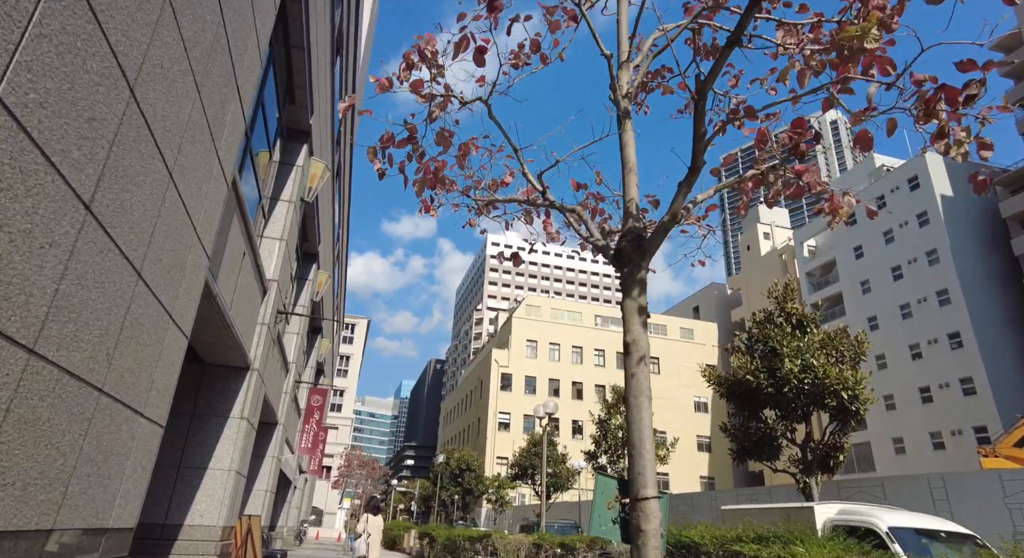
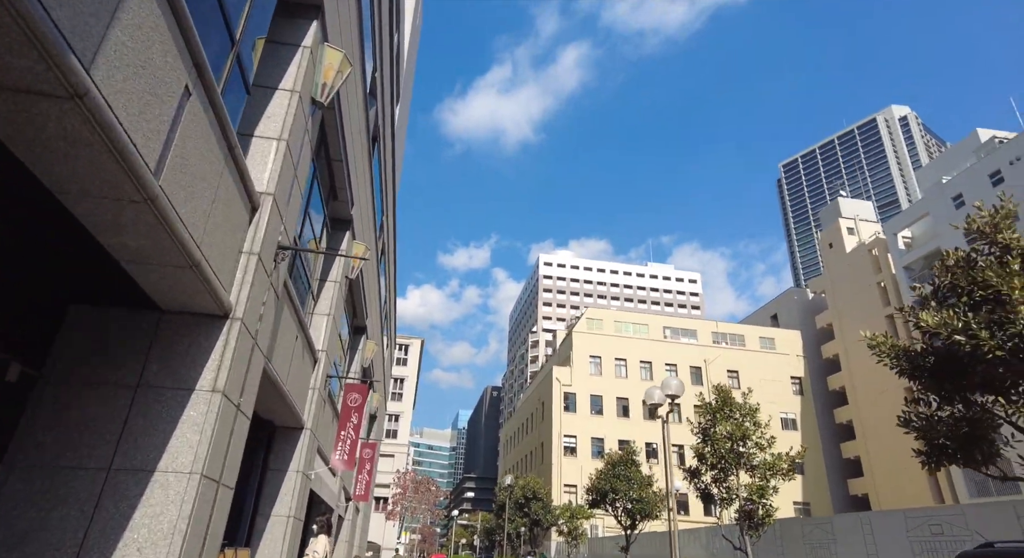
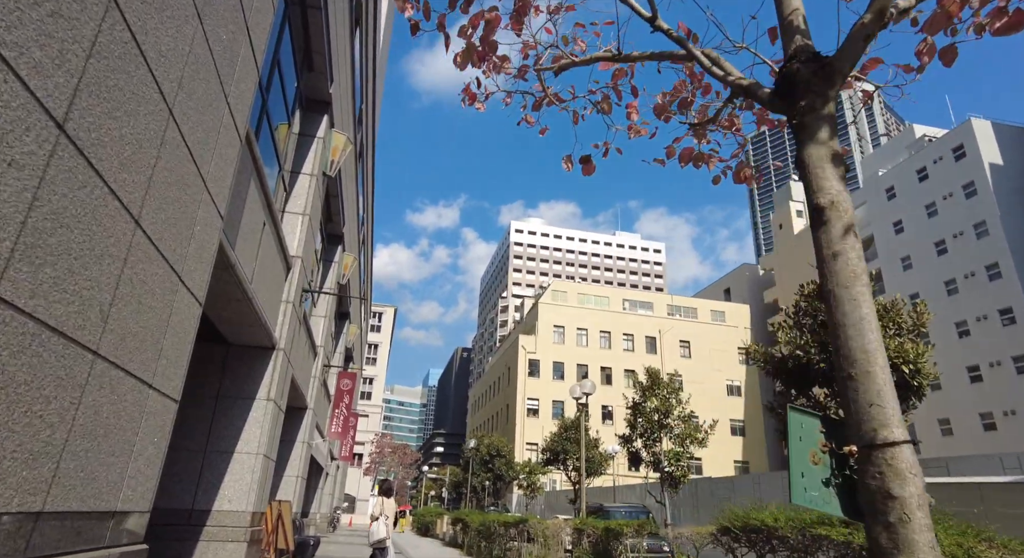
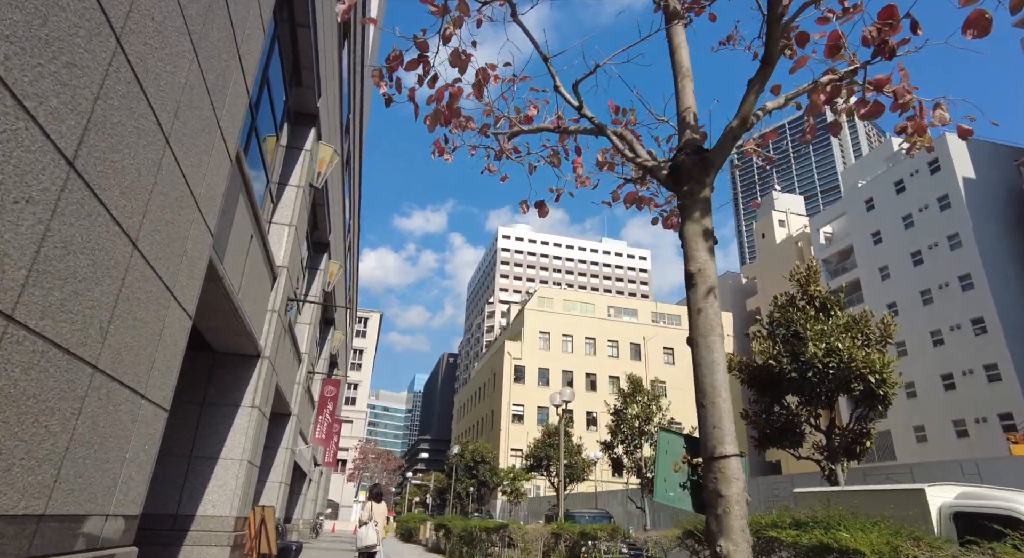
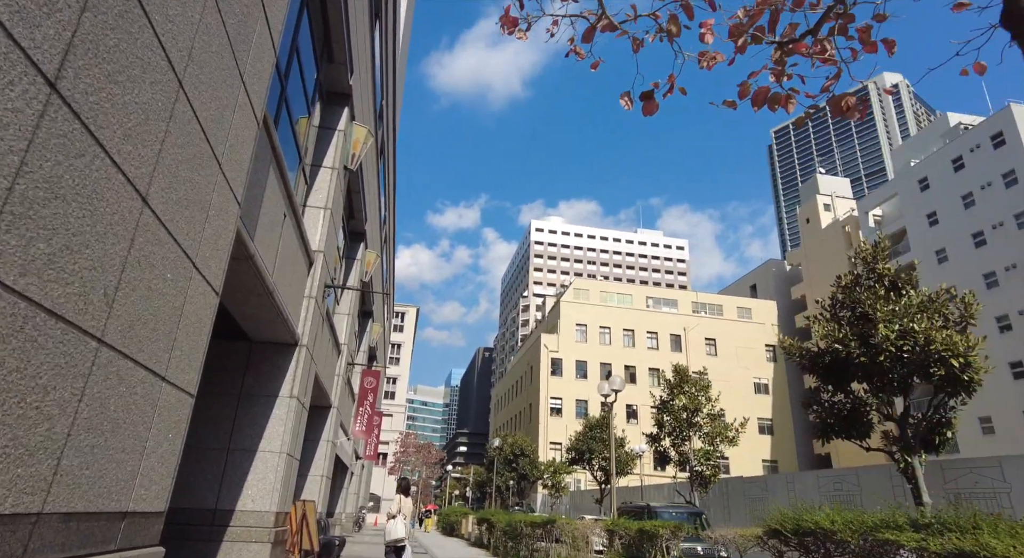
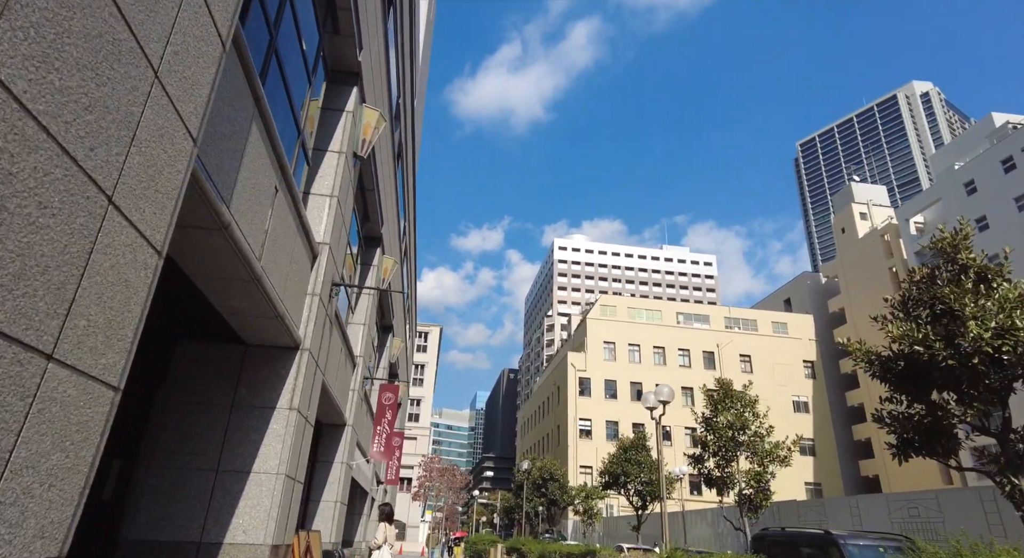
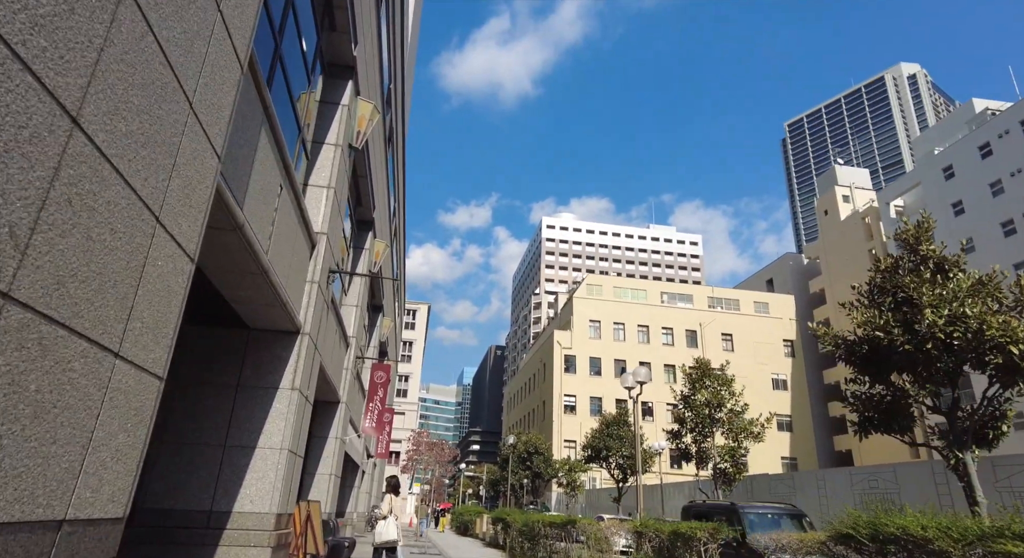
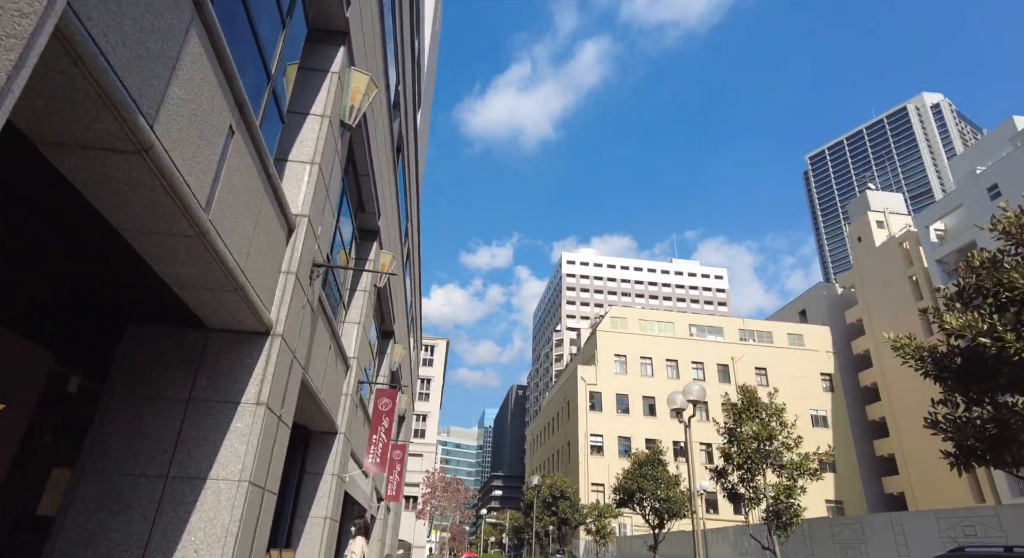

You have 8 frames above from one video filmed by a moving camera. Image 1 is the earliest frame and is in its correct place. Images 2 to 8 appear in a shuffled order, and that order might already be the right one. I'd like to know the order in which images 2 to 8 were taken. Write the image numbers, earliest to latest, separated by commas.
4, 3, 5, 7, 6, 8, 2
